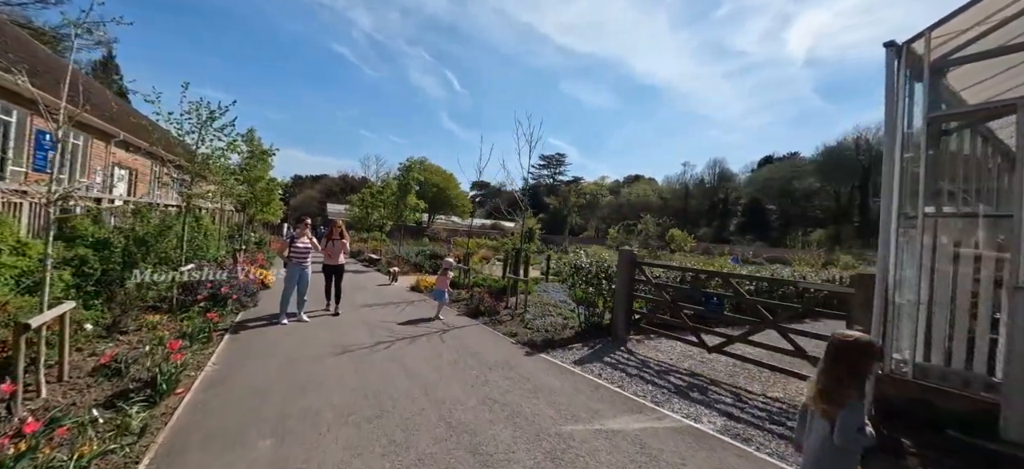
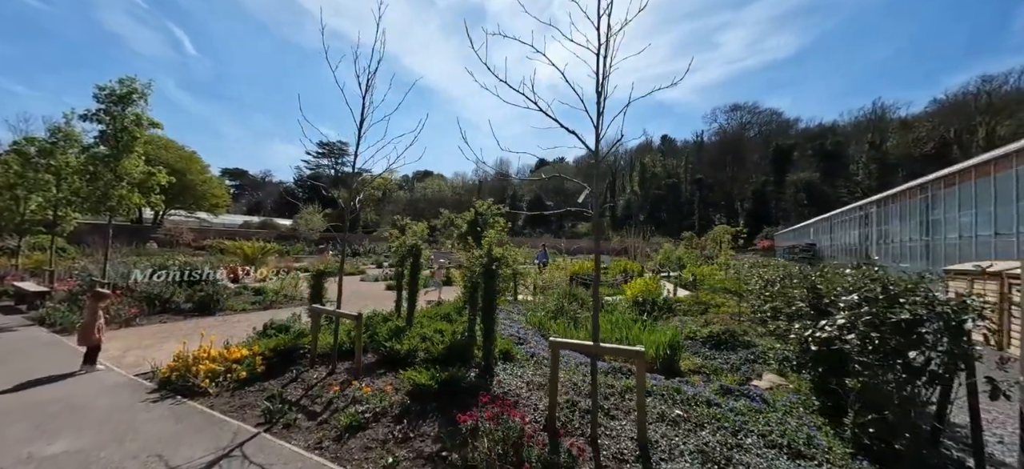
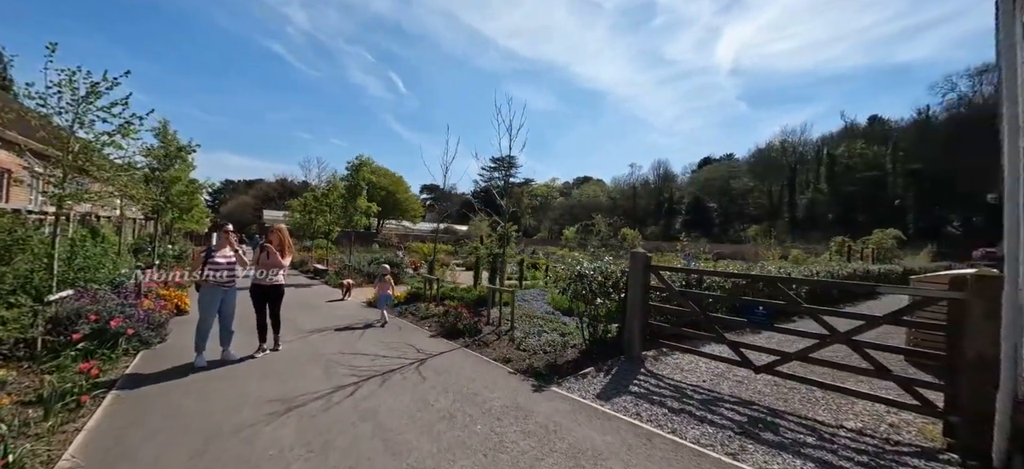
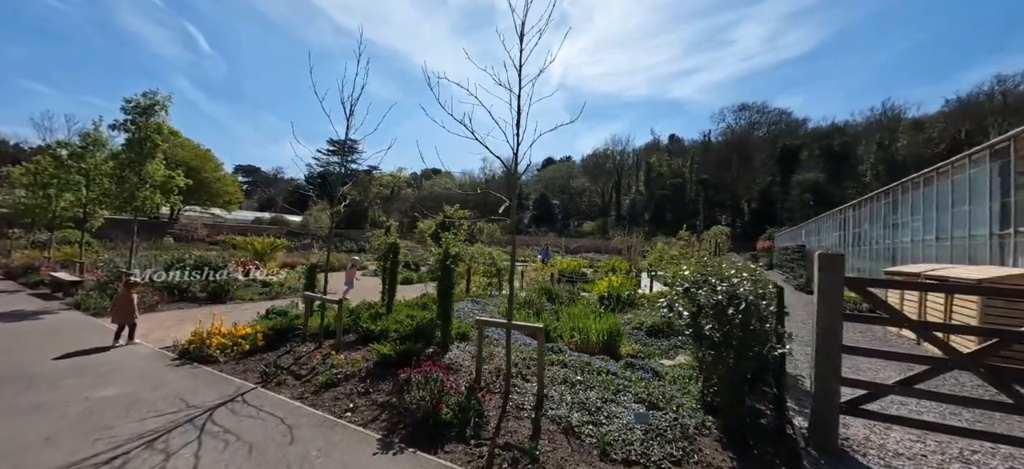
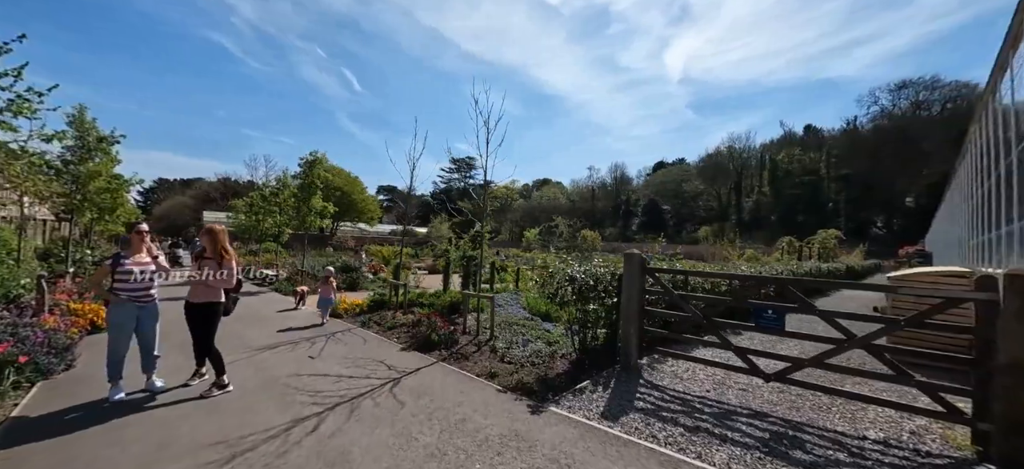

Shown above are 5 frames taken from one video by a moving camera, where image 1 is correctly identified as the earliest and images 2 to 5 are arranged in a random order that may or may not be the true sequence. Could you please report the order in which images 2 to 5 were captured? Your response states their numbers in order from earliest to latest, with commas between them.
3, 5, 4, 2
